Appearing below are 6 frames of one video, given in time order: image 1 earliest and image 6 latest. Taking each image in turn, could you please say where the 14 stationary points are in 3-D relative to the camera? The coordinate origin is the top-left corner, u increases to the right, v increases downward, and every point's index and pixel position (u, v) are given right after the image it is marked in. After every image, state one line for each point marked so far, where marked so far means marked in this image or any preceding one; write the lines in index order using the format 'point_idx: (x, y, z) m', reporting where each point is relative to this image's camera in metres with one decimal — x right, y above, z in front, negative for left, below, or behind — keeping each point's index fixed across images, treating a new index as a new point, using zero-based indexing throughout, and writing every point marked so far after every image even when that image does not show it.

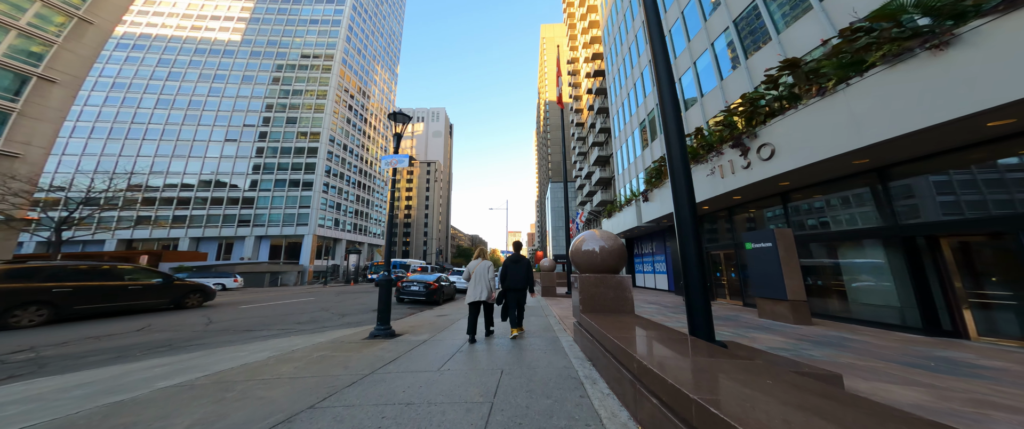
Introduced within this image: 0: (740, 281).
0: (+9.3, -2.7, +12.0) m
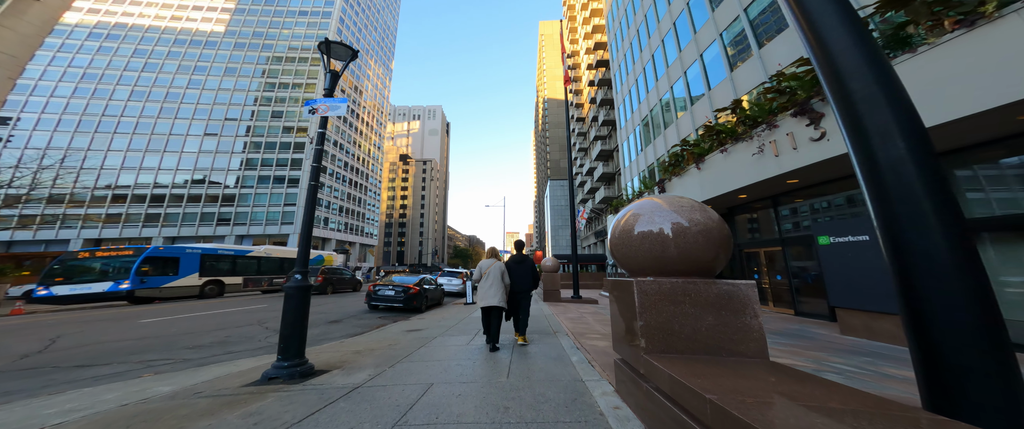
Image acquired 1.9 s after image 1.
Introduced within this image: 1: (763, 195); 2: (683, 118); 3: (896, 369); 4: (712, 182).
0: (+9.2, -2.3, +10.0) m
1: (+8.7, +0.6, +10.3) m
2: (+9.7, +5.2, +16.9) m
3: (+4.6, -1.8, +3.7) m
4: (+7.4, +1.1, +11.3) m
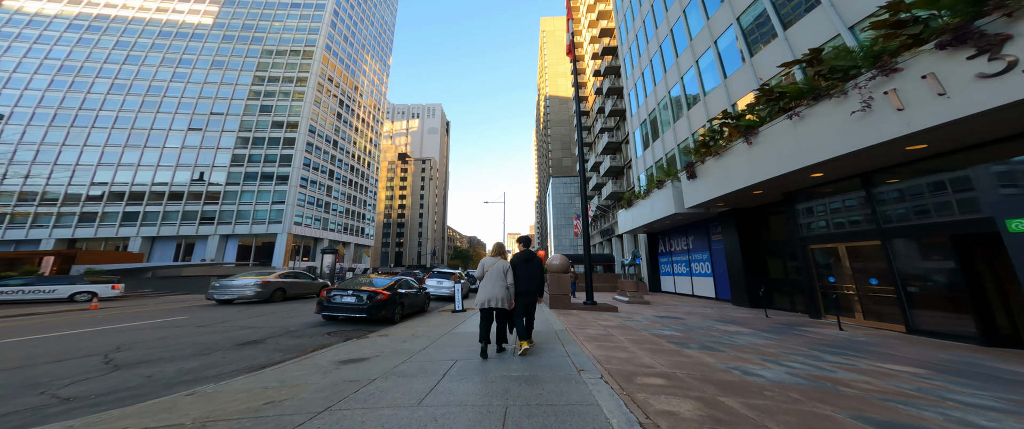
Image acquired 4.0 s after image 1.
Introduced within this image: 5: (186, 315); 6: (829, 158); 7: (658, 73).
0: (+9.1, -1.8, +7.6) m
1: (+8.6, +1.1, +7.9) m
2: (+9.6, +5.7, +14.5) m
3: (+4.5, -1.3, +1.2) m
4: (+7.4, +1.6, +8.9) m
5: (-9.7, -3.0, +9.2) m
6: (+7.5, +1.3, +7.2) m
7: (+9.3, +8.9, +19.5) m
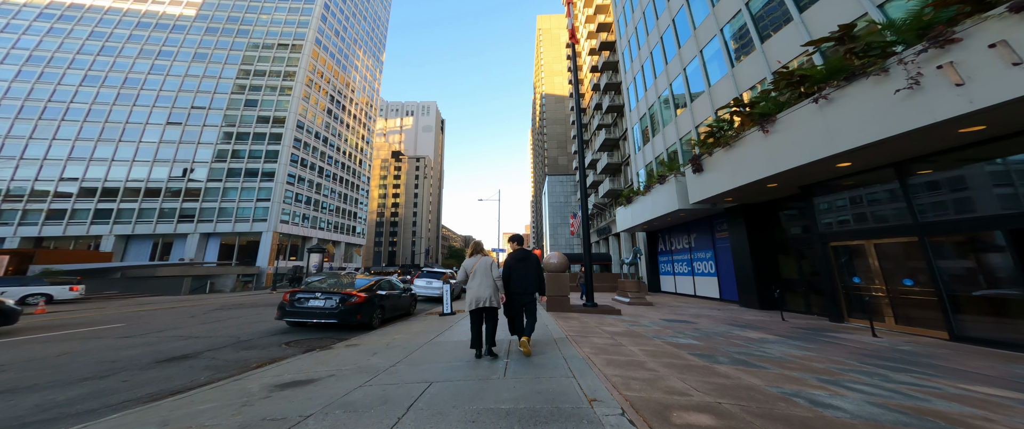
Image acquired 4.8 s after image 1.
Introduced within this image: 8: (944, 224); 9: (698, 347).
0: (+9.0, -1.7, +6.8) m
1: (+8.5, +1.2, +7.1) m
2: (+9.4, +5.8, +13.7) m
3: (+4.4, -1.1, +0.4) m
4: (+7.2, +1.7, +8.1) m
5: (-9.9, -2.8, +8.2) m
6: (+7.4, +1.5, +6.4) m
7: (+9.0, +9.1, +18.8) m
8: (+8.8, -0.2, +6.3) m
9: (+3.0, -2.1, +4.9) m
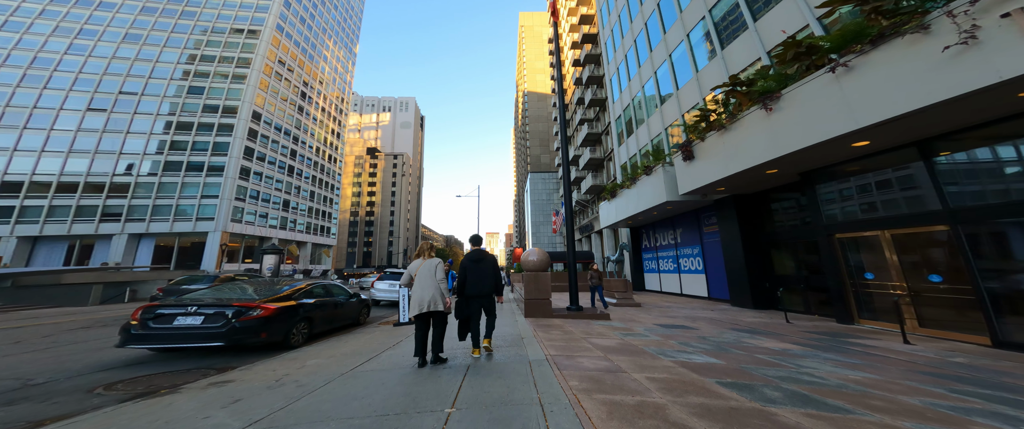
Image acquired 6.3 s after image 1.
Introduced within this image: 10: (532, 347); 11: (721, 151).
0: (+8.3, -1.4, +5.9) m
1: (+7.8, +1.5, +6.1) m
2: (+8.2, +6.1, +12.8) m
3: (+4.2, -0.8, -0.8) m
4: (+6.4, +2.0, +7.1) m
5: (-10.7, -2.5, +5.9) m
6: (+6.7, +1.8, +5.4) m
7: (+7.5, +9.3, +17.9) m
8: (+8.1, +0.1, +5.3) m
9: (+2.4, -1.8, +3.6) m
10: (+0.3, -2.1, +4.9) m
11: (+6.3, +2.0, +9.0) m
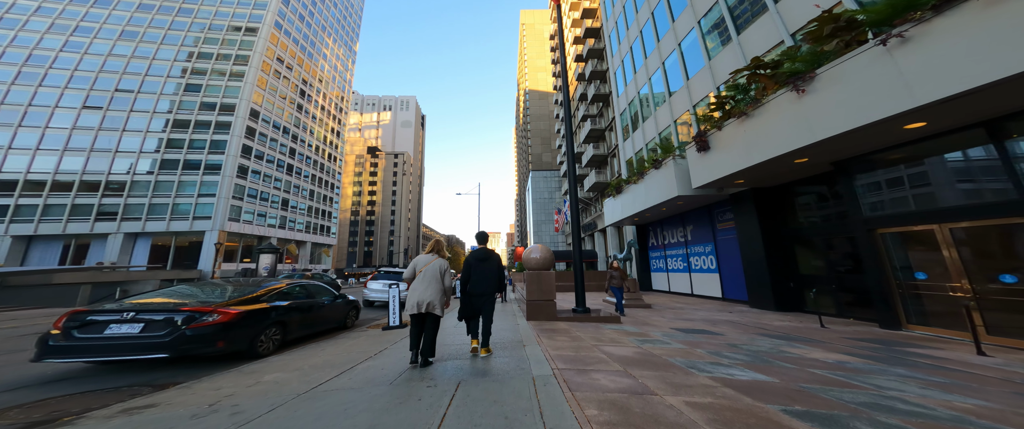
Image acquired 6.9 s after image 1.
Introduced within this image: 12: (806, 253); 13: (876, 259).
0: (+8.3, -1.2, +5.1) m
1: (+7.8, +1.7, +5.3) m
2: (+8.3, +6.3, +12.0) m
3: (+4.2, -0.6, -1.6) m
4: (+6.5, +2.2, +6.3) m
5: (-10.6, -2.3, +5.2) m
6: (+6.7, +2.0, +4.6) m
7: (+7.6, +9.5, +17.1) m
8: (+8.1, +0.3, +4.5) m
9: (+2.4, -1.6, +2.8) m
10: (+0.3, -1.9, +4.2) m
11: (+6.3, +2.2, +8.2) m
12: (+8.6, -1.1, +9.0) m
13: (+8.0, -1.0, +6.8) m
